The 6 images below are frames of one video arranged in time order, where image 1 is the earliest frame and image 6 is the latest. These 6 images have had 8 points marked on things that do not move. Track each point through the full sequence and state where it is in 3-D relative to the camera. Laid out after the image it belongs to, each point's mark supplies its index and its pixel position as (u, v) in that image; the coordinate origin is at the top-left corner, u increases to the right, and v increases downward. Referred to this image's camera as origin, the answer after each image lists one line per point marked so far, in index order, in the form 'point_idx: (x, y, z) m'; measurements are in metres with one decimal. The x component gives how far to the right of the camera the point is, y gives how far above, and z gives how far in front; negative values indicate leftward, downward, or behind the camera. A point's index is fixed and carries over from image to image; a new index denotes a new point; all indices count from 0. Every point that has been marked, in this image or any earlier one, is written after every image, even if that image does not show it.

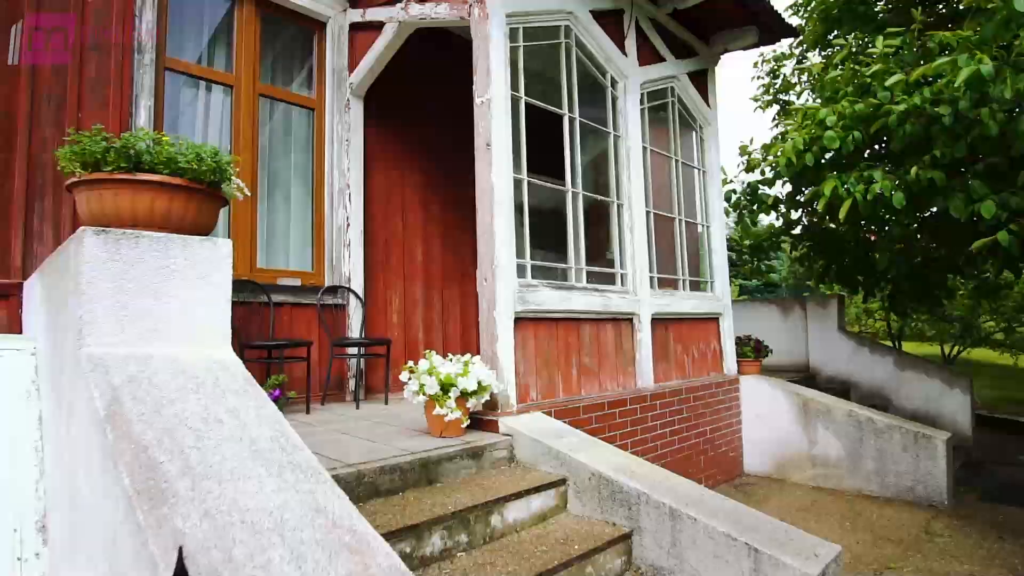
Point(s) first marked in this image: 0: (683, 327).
0: (+1.3, -0.3, +4.5) m
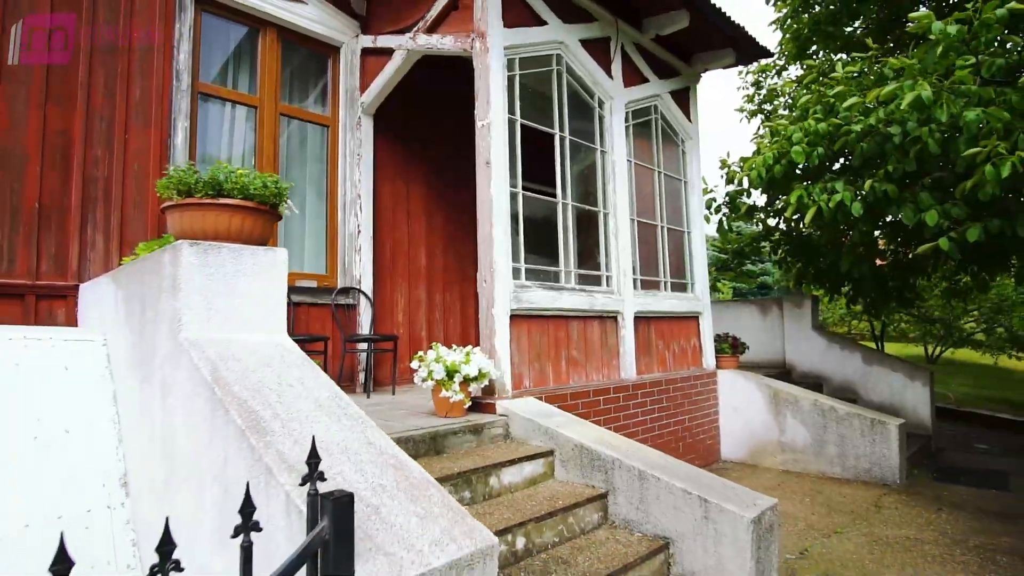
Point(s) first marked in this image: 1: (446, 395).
0: (+1.2, -0.3, +4.9) m
1: (-0.3, -0.5, +3.0) m
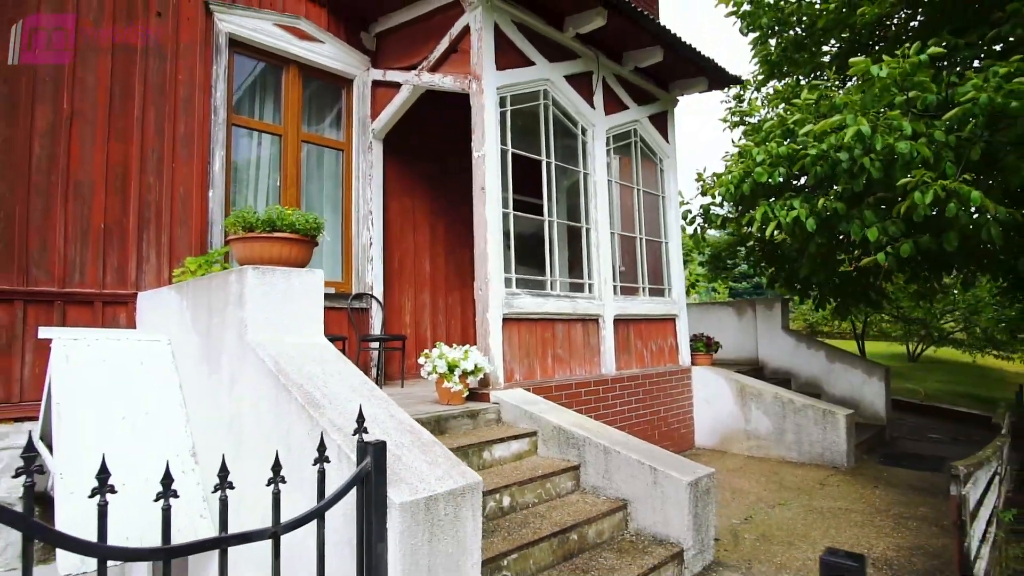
0: (+1.2, -0.3, +5.5) m
1: (-0.4, -0.6, +3.6) m
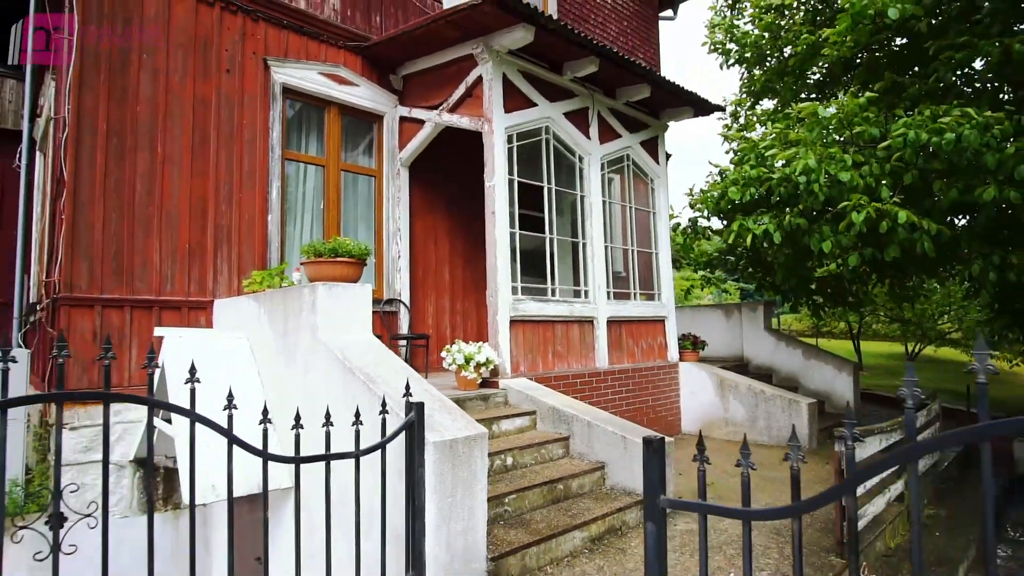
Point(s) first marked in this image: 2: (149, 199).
0: (+1.3, -0.4, +6.3) m
1: (-0.4, -0.6, +4.5) m
2: (-2.8, +0.7, +4.6) m
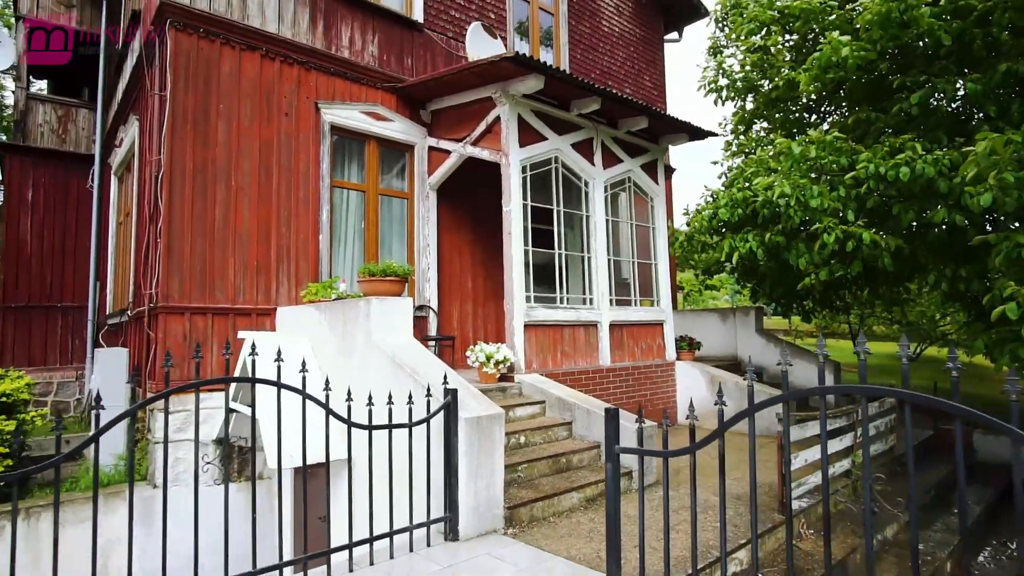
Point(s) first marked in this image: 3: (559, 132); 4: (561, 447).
0: (+1.4, -0.5, +7.1) m
1: (-0.2, -0.7, +5.4) m
2: (-2.6, +0.6, +5.6) m
3: (+0.5, +1.7, +6.6) m
4: (+0.4, -1.2, +4.6) m
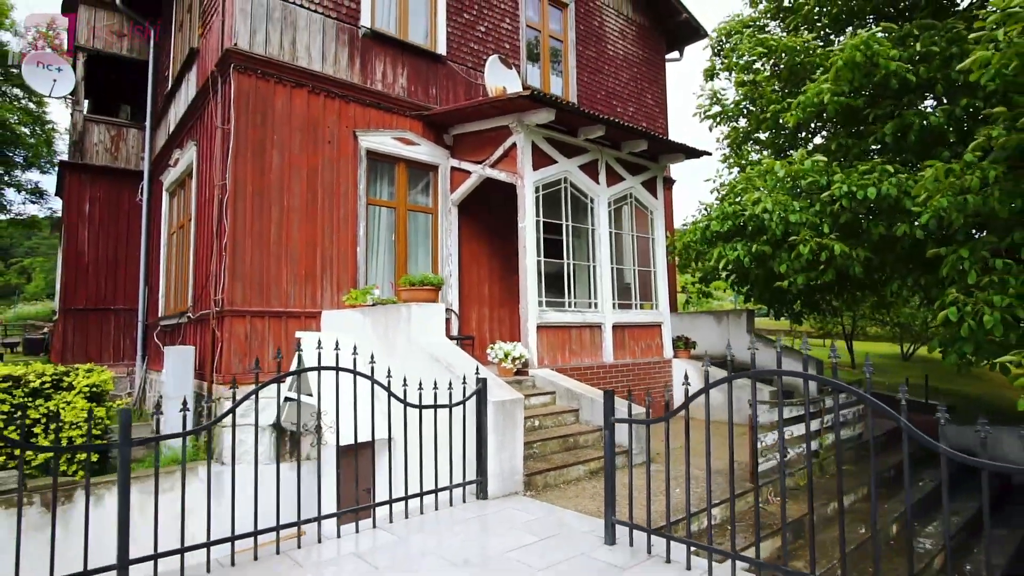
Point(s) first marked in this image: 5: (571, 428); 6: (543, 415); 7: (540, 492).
0: (+1.6, -0.6, +8.0) m
1: (-0.1, -0.8, +6.2) m
2: (-2.5, +0.5, +6.4) m
3: (+0.7, +1.6, +7.4) m
4: (+0.5, -1.3, +5.4) m
5: (+0.5, -1.3, +5.5) m
6: (+0.3, -1.1, +5.4) m
7: (+0.2, -1.5, +4.5) m
